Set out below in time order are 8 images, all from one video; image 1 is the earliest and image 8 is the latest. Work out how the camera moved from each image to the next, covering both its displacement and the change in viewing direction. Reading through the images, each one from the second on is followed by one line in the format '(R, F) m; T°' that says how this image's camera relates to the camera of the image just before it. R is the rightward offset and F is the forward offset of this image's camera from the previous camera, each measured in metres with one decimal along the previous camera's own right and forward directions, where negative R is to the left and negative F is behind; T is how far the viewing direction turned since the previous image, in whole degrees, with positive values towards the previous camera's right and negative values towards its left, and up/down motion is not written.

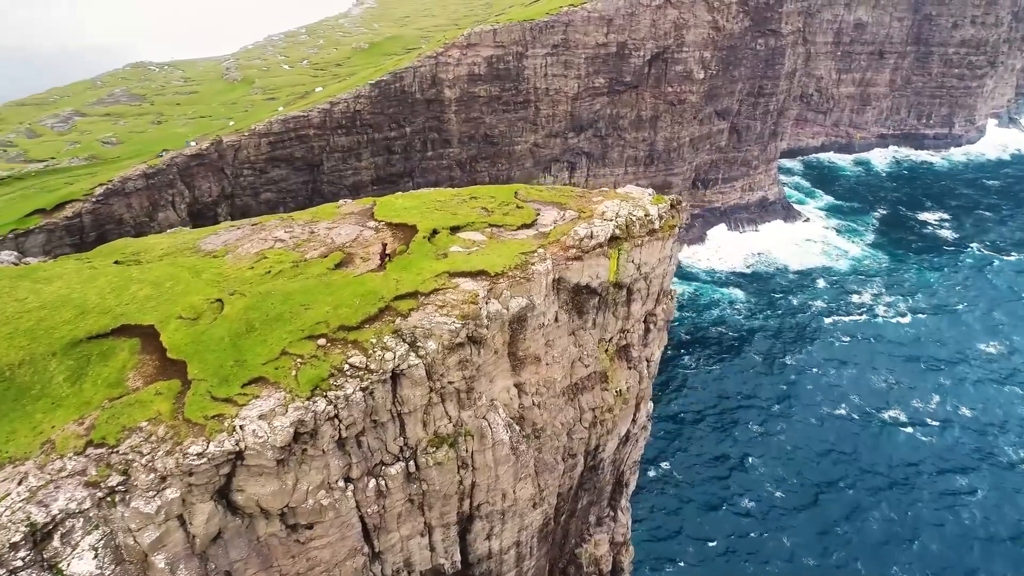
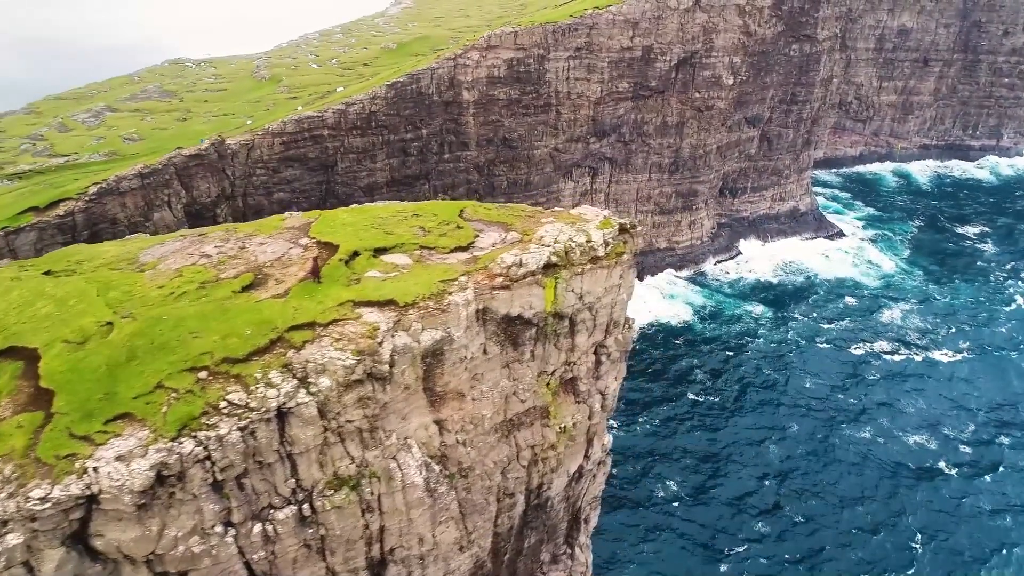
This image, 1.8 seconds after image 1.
(+2.6, +1.4) m; -3°
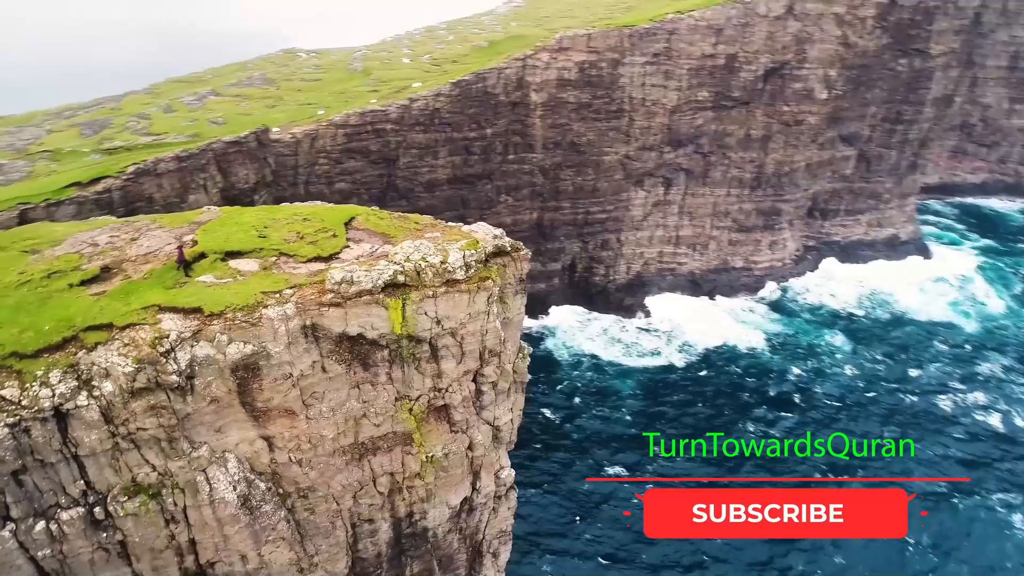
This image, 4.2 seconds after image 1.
(+5.8, +1.7) m; -8°
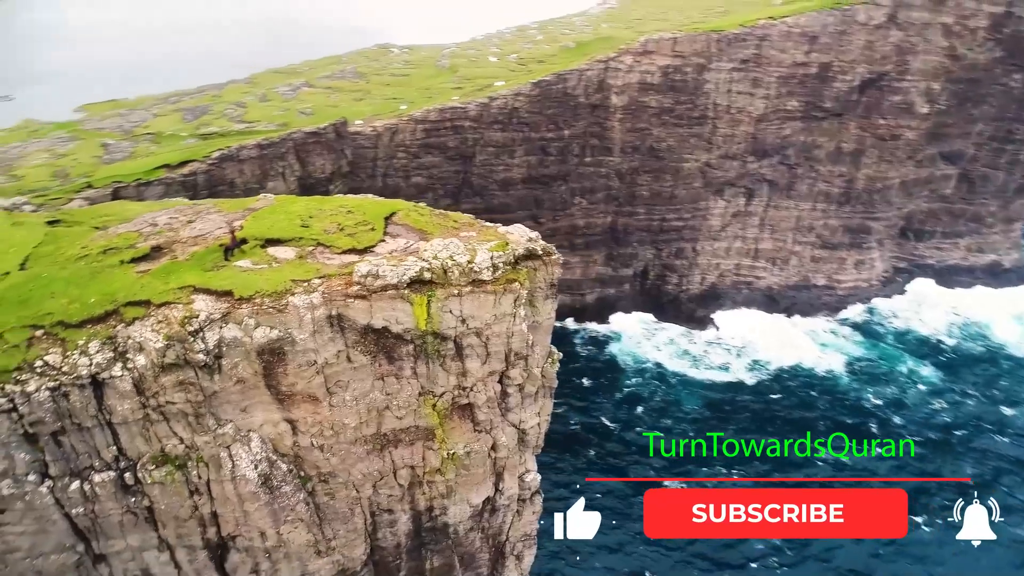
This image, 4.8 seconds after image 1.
(+1.2, +0.1) m; -6°
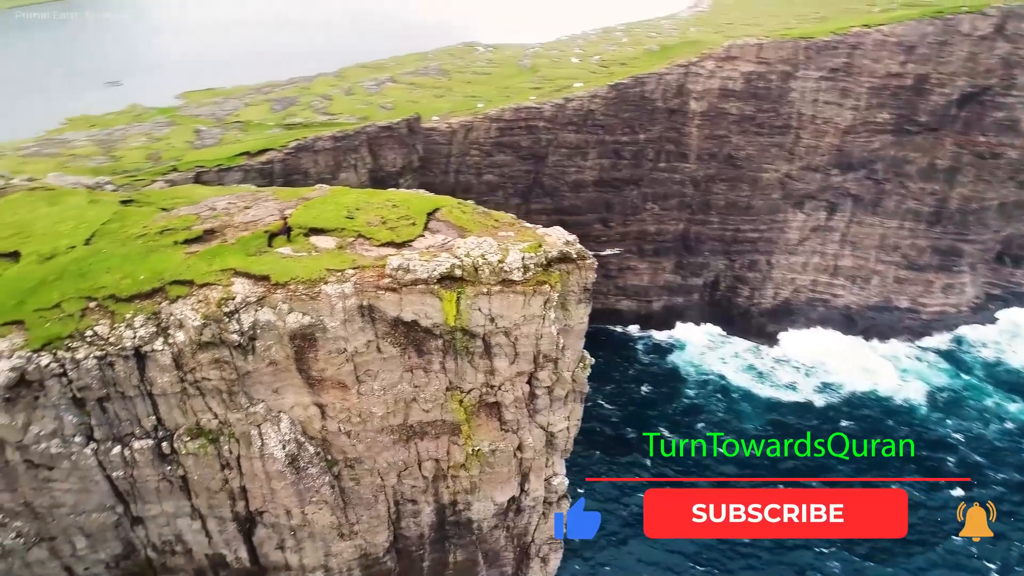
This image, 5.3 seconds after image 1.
(+1.0, 0.0) m; -6°
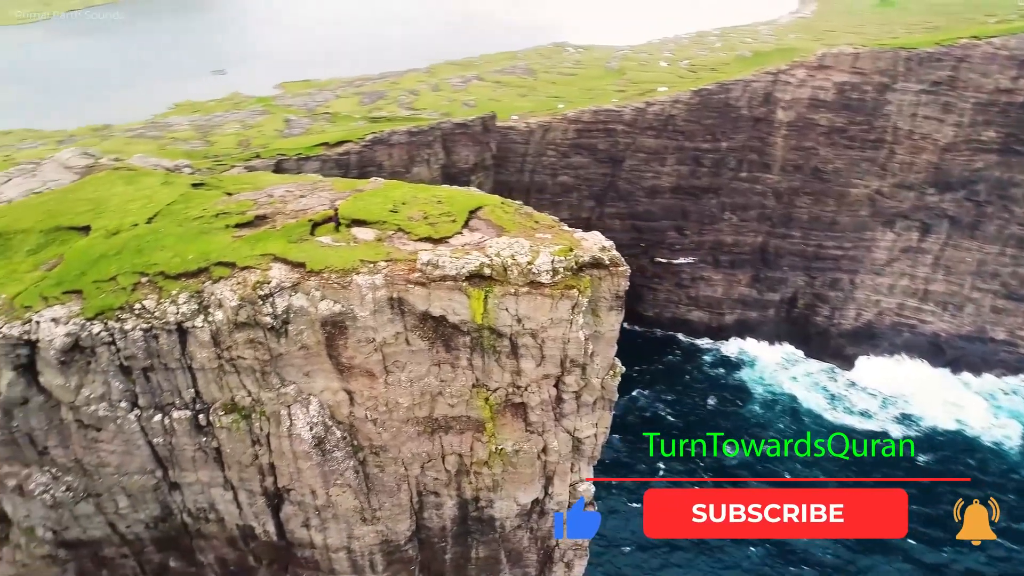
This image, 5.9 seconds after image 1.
(+1.2, 0.0) m; -6°
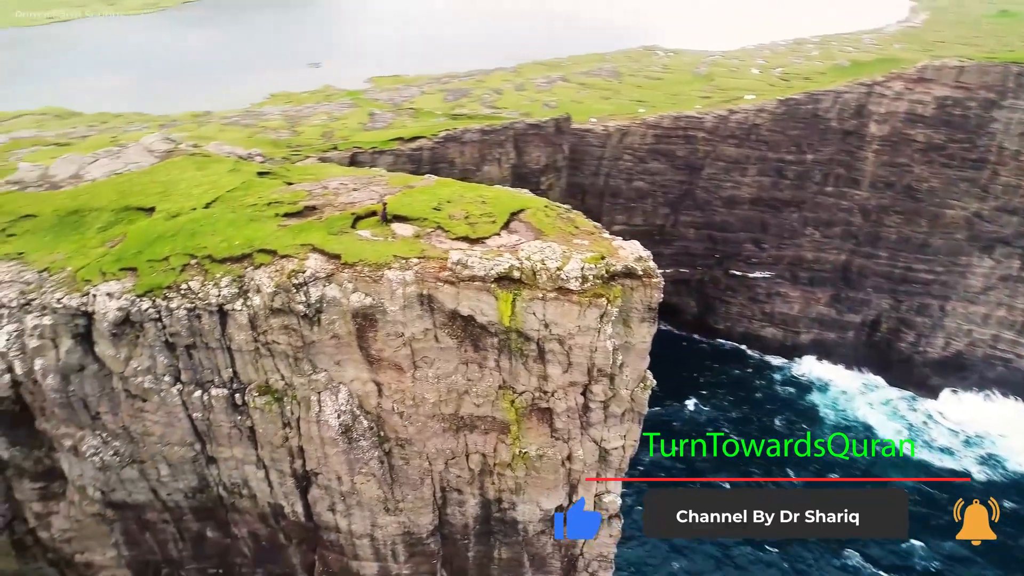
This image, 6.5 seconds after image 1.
(+1.1, +0.1) m; -6°
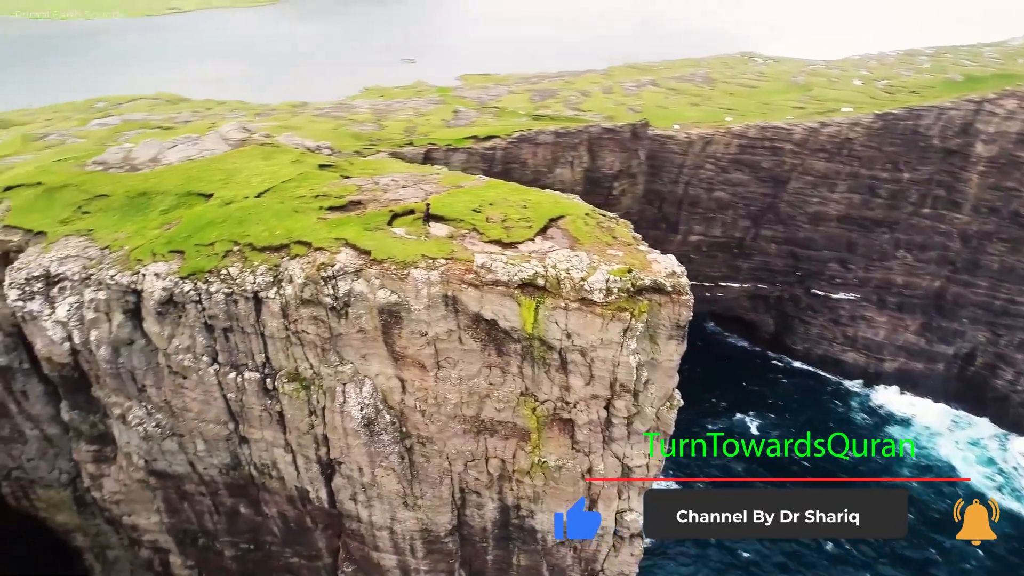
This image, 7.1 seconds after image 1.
(+1.3, +0.2) m; -7°
